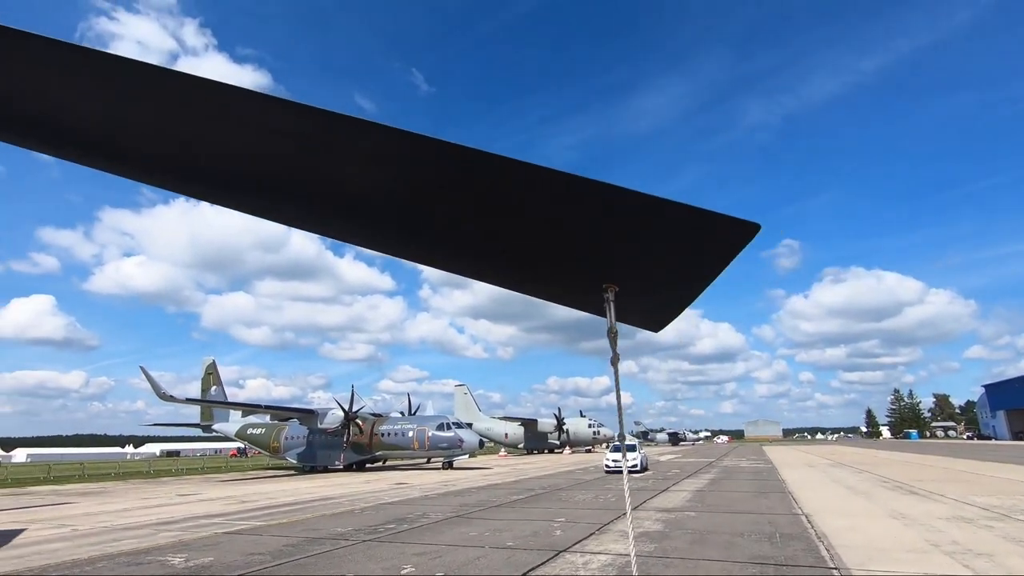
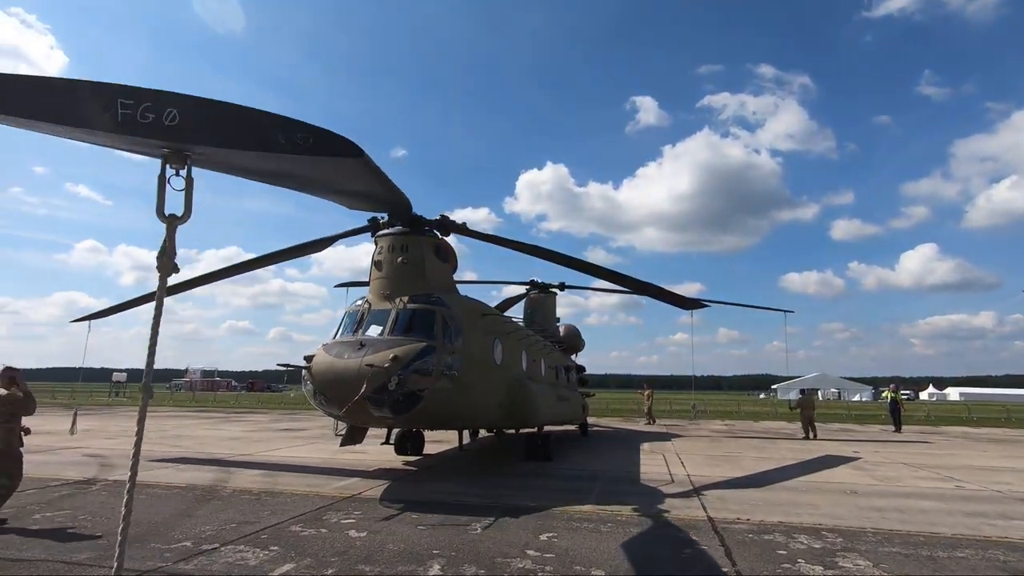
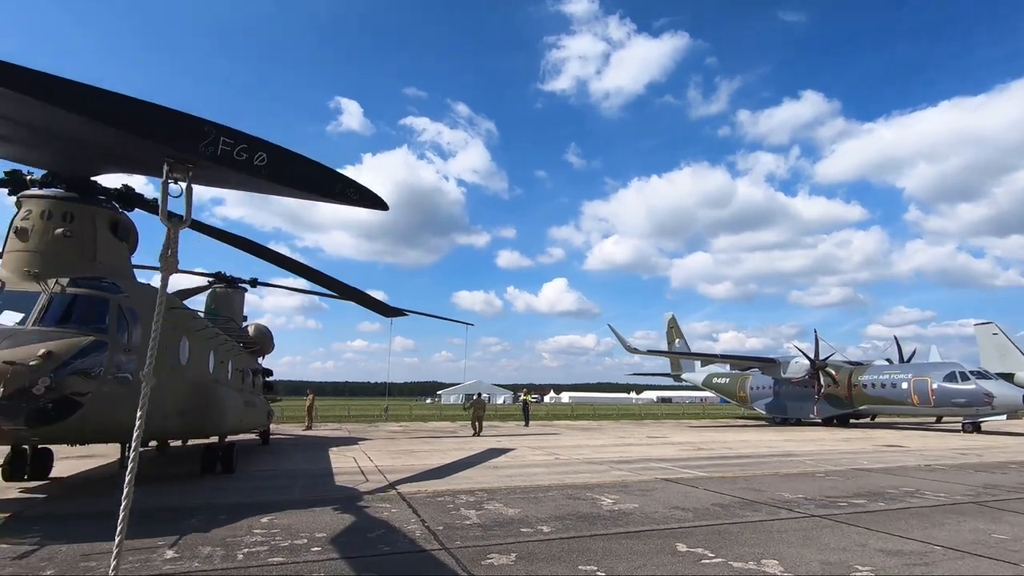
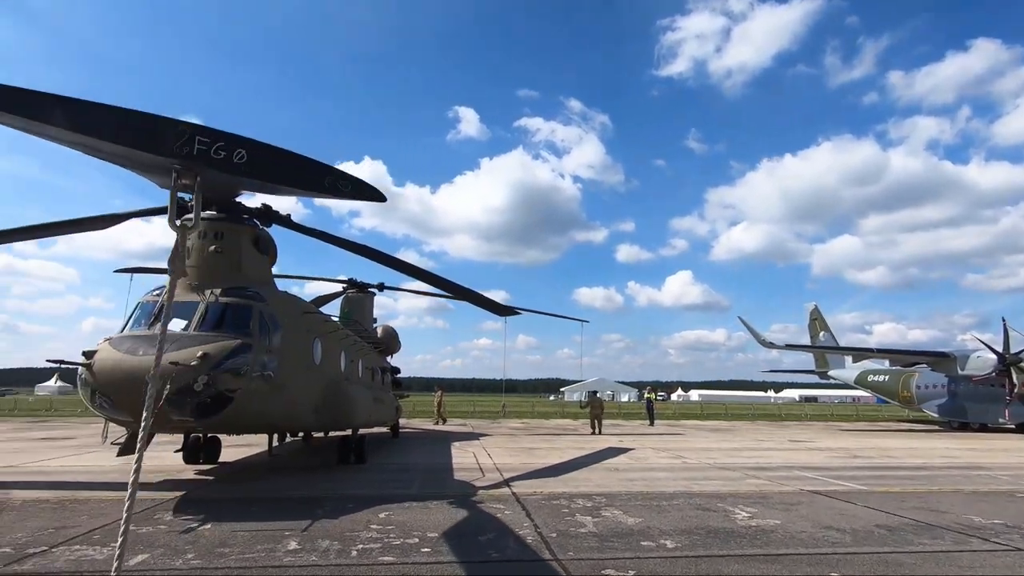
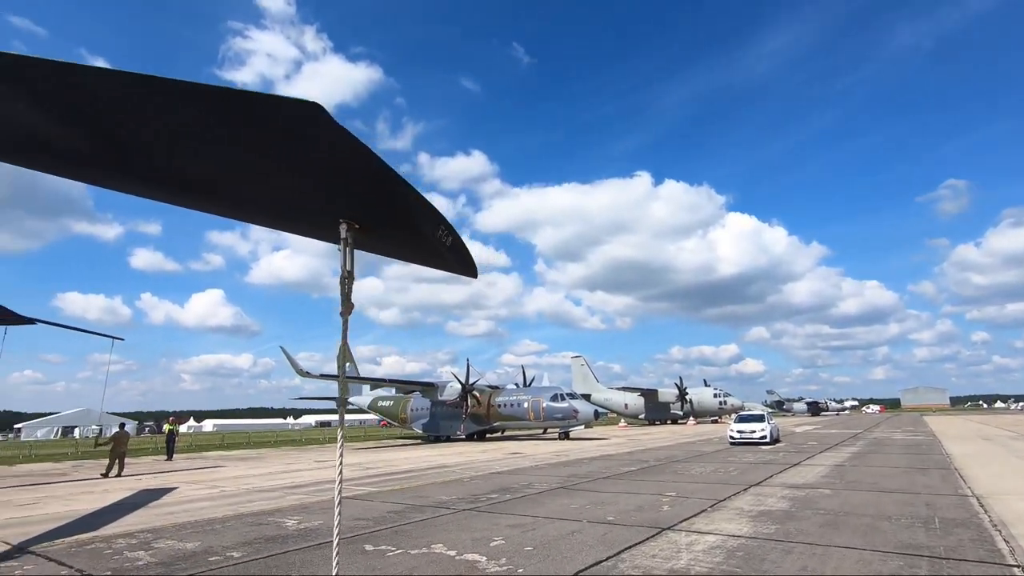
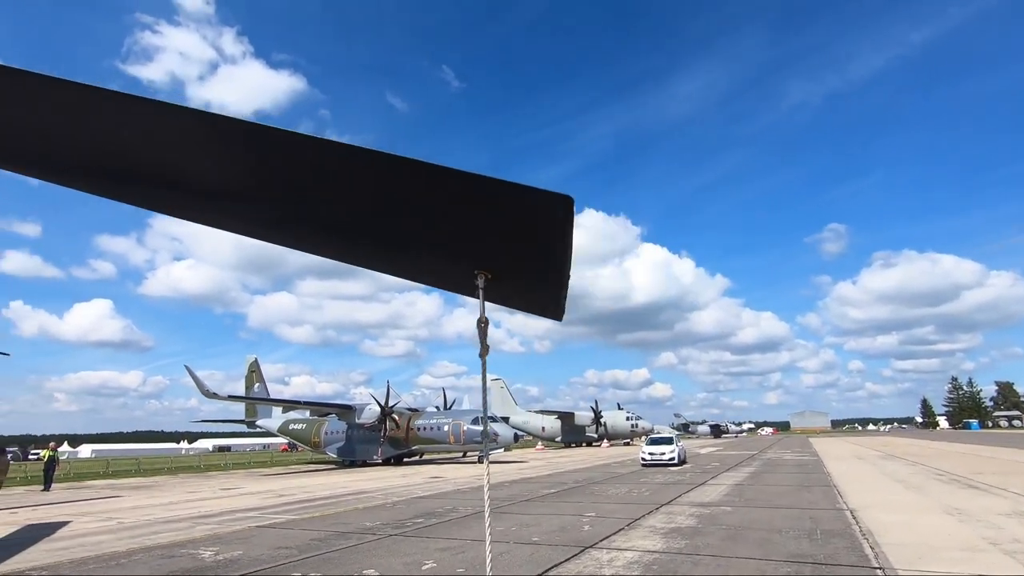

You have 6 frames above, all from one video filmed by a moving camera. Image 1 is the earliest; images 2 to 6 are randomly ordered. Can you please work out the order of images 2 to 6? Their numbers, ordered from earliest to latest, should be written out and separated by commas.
6, 5, 3, 4, 2
